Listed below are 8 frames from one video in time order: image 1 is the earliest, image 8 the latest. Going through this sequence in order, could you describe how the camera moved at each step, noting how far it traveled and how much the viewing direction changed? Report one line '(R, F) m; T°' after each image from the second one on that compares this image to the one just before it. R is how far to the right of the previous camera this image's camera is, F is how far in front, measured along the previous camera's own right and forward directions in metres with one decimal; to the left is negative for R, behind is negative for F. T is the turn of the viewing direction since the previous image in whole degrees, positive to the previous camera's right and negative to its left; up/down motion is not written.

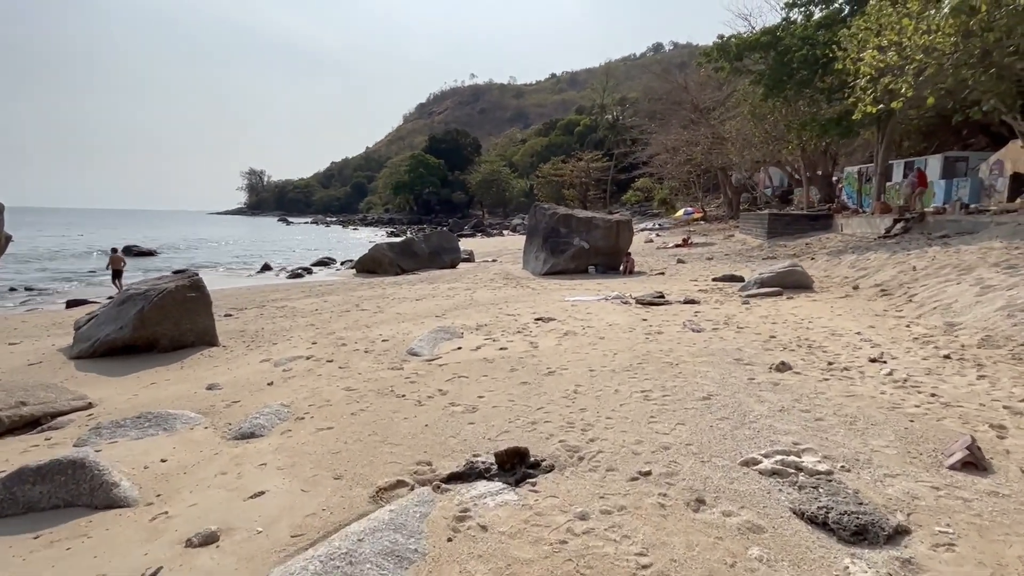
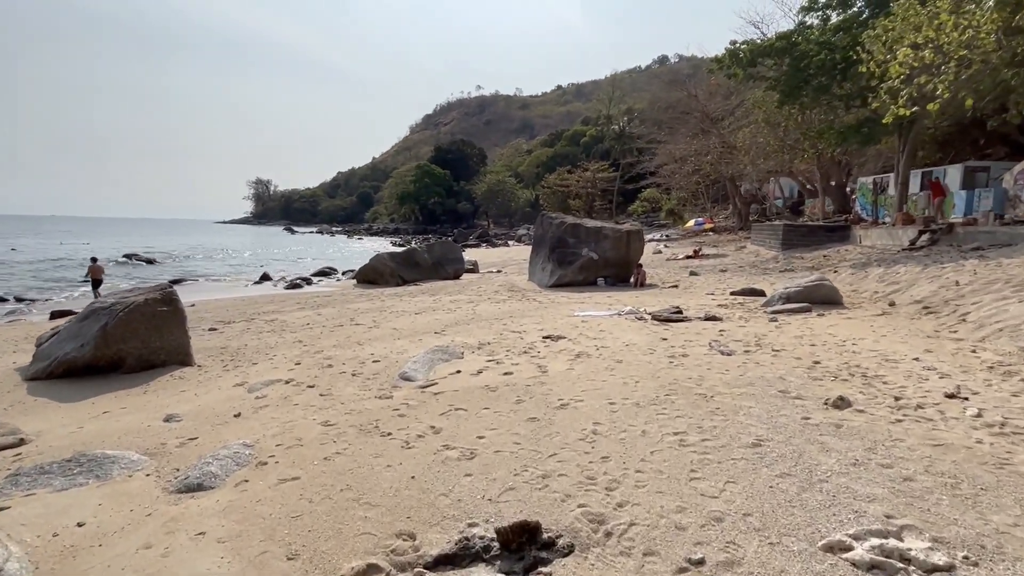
(0.0, +0.8) m; -1°
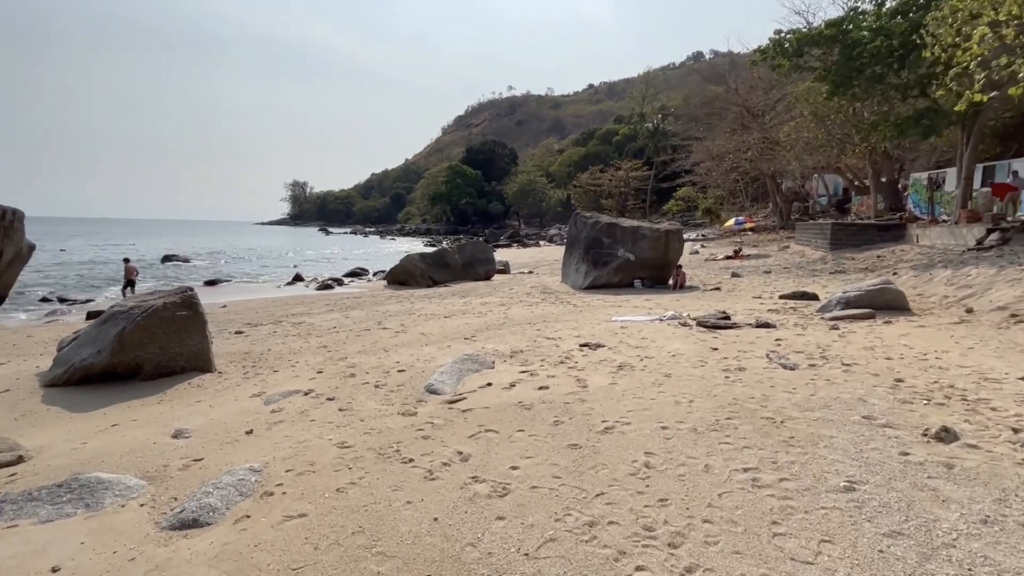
(-0.1, +0.6) m; -3°
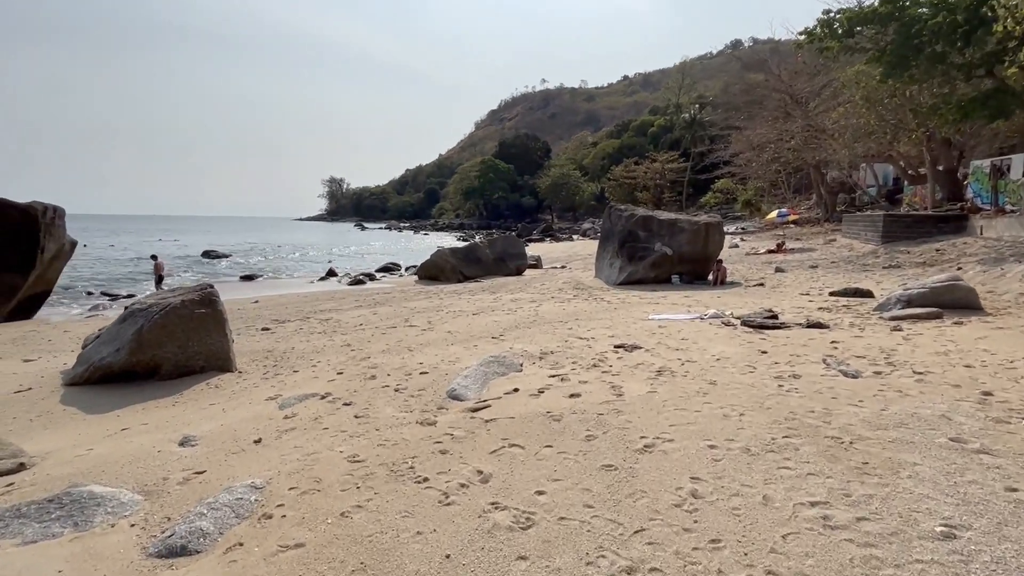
(0.0, +0.4) m; -3°
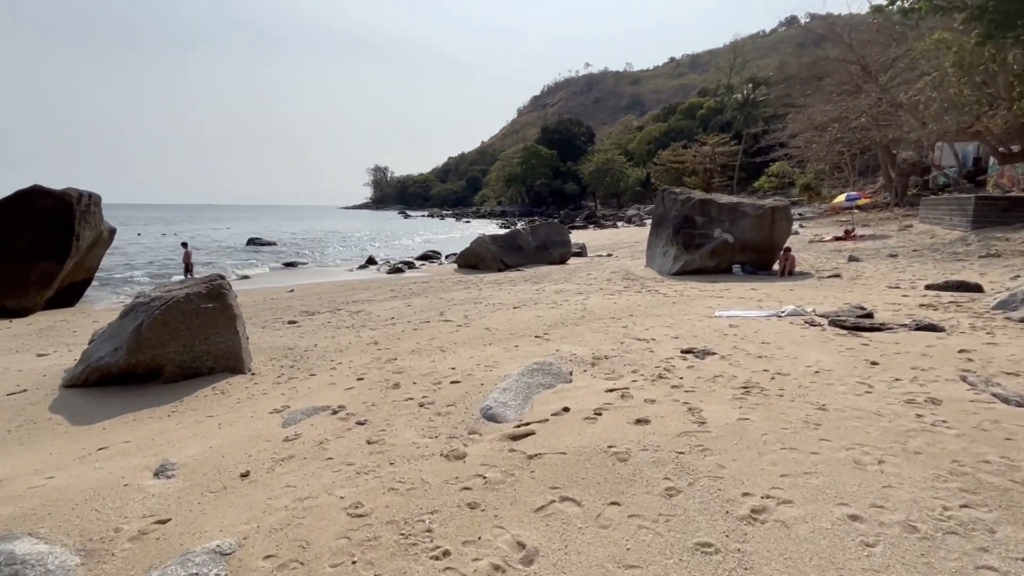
(-0.1, +1.0) m; -4°
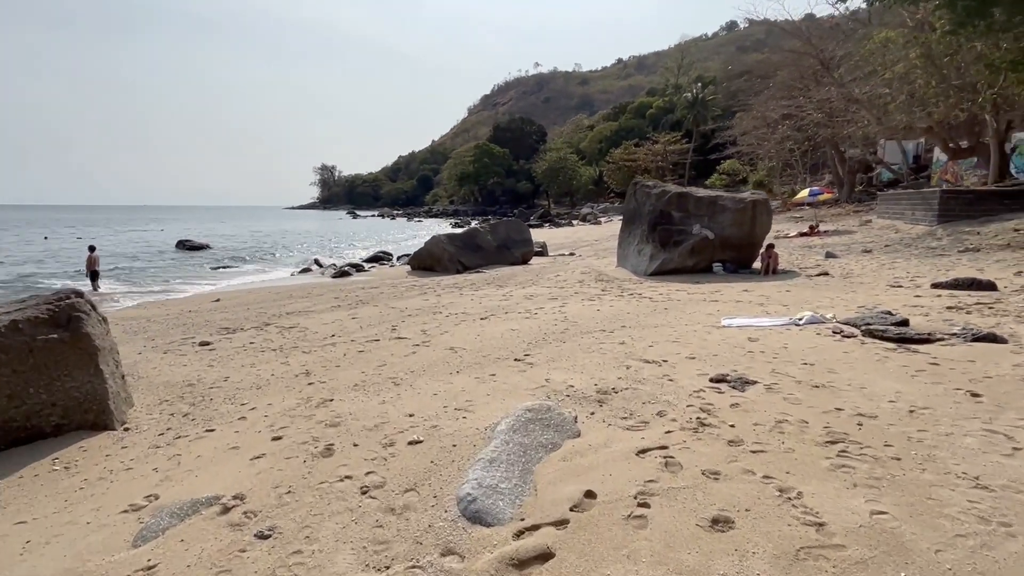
(-0.2, +1.6) m; +5°
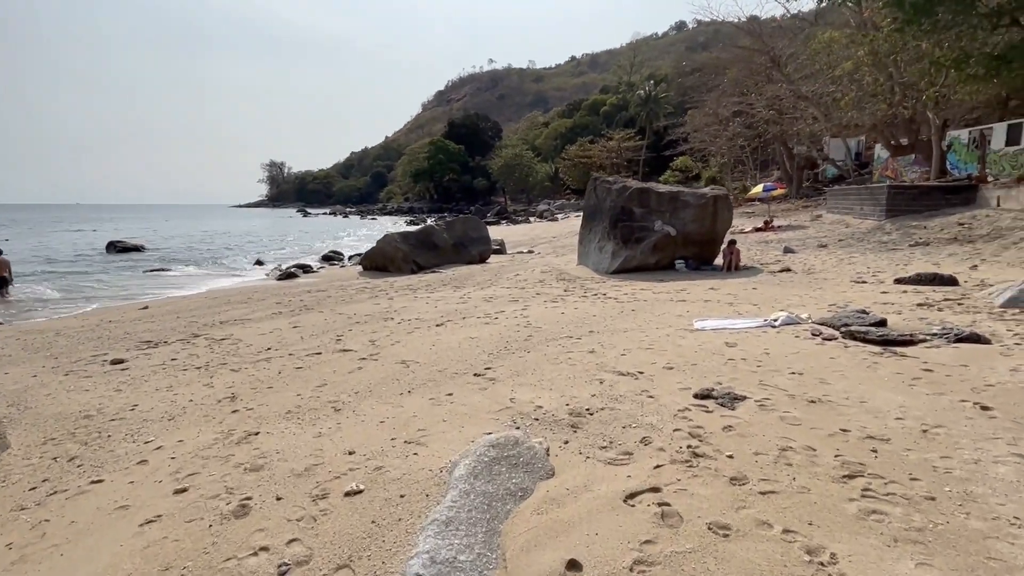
(0.0, +0.6) m; +4°
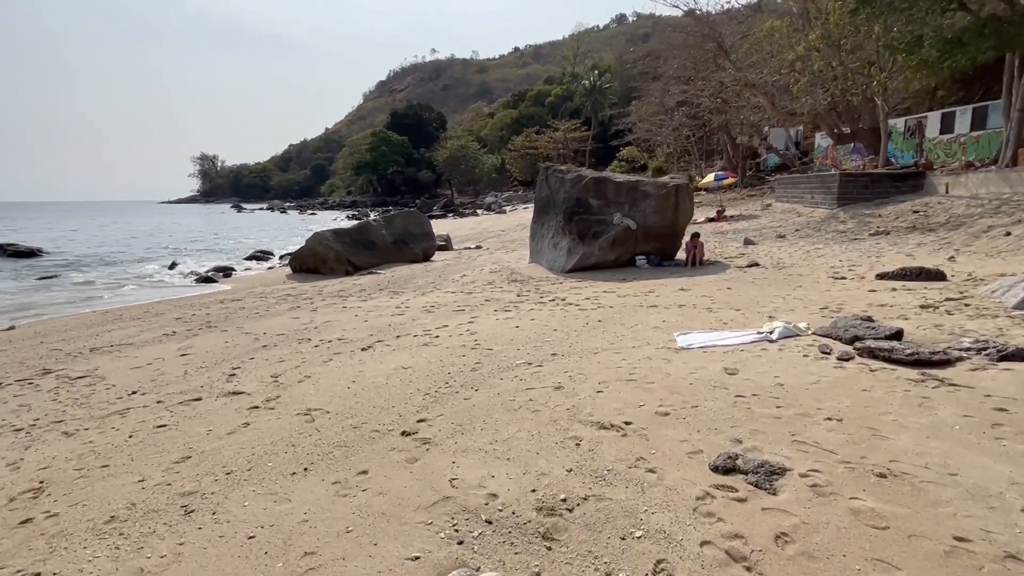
(+0.1, +1.4) m; +5°
